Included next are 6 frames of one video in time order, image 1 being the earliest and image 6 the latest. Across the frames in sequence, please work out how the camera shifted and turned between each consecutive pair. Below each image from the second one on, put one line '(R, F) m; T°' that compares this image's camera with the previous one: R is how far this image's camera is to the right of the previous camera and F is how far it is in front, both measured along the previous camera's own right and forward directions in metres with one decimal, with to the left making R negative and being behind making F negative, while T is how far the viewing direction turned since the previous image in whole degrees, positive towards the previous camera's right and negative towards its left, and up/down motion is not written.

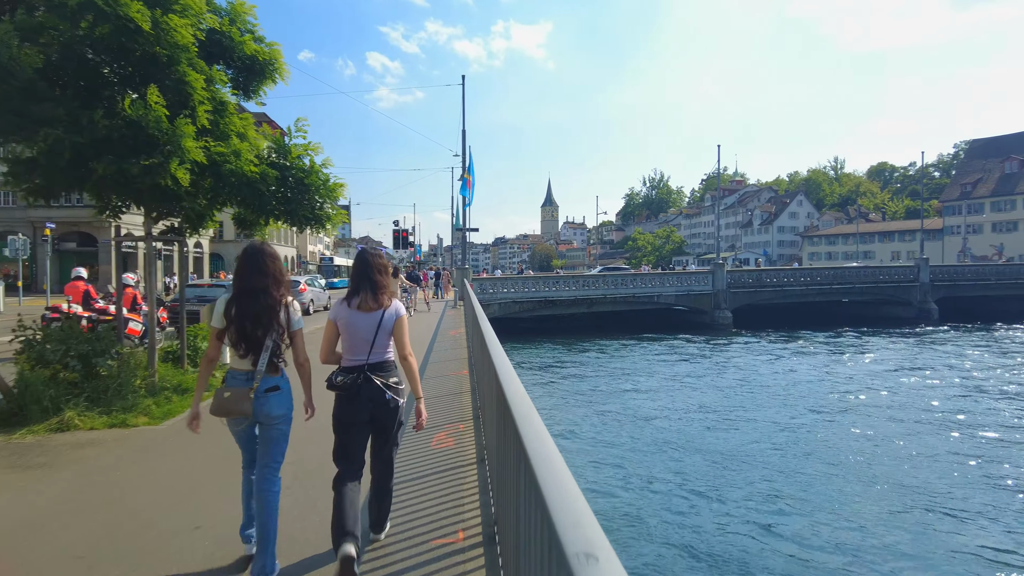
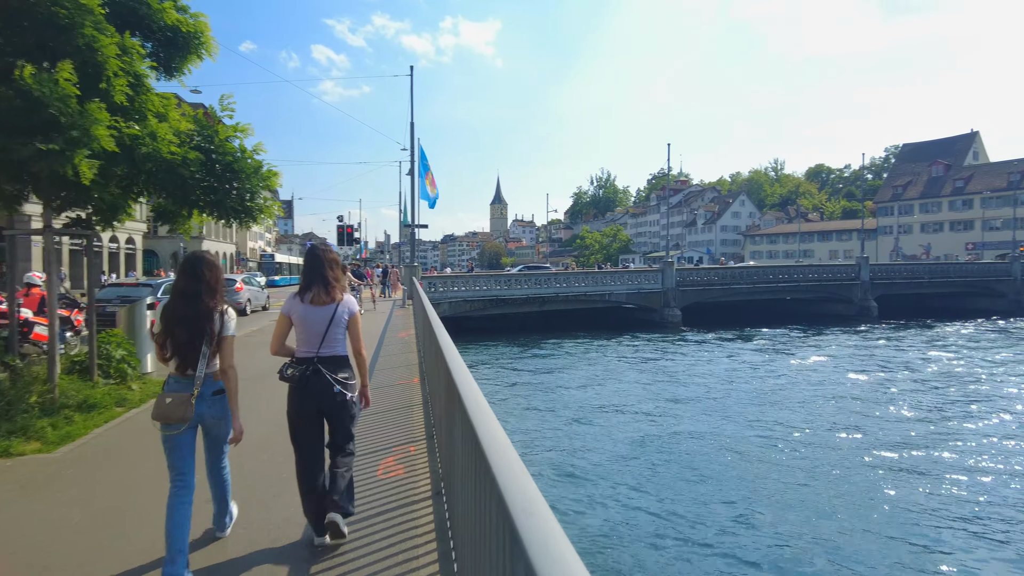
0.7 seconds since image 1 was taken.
(-0.1, +0.5) m; +4°
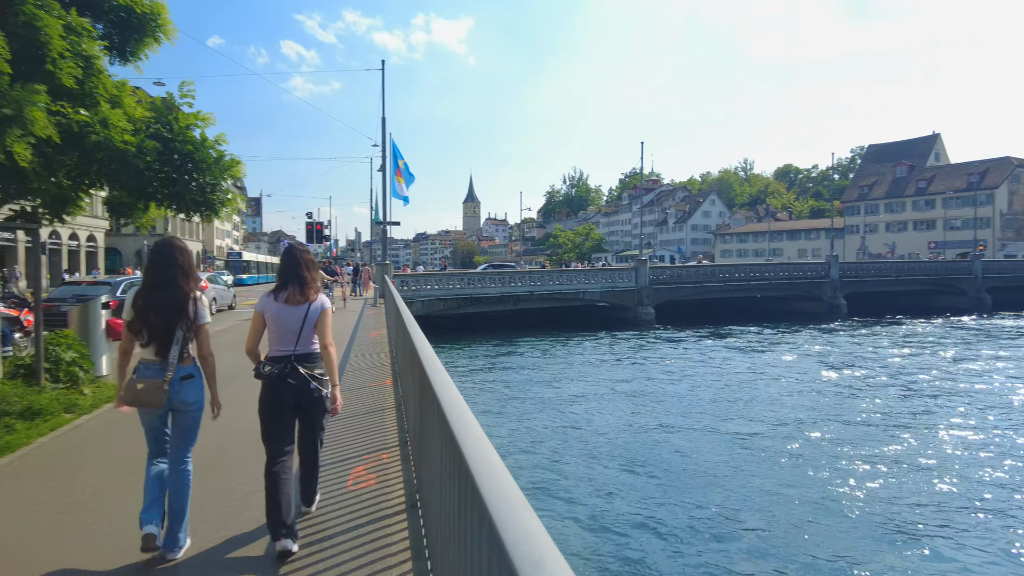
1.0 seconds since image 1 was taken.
(0.0, +0.2) m; +2°
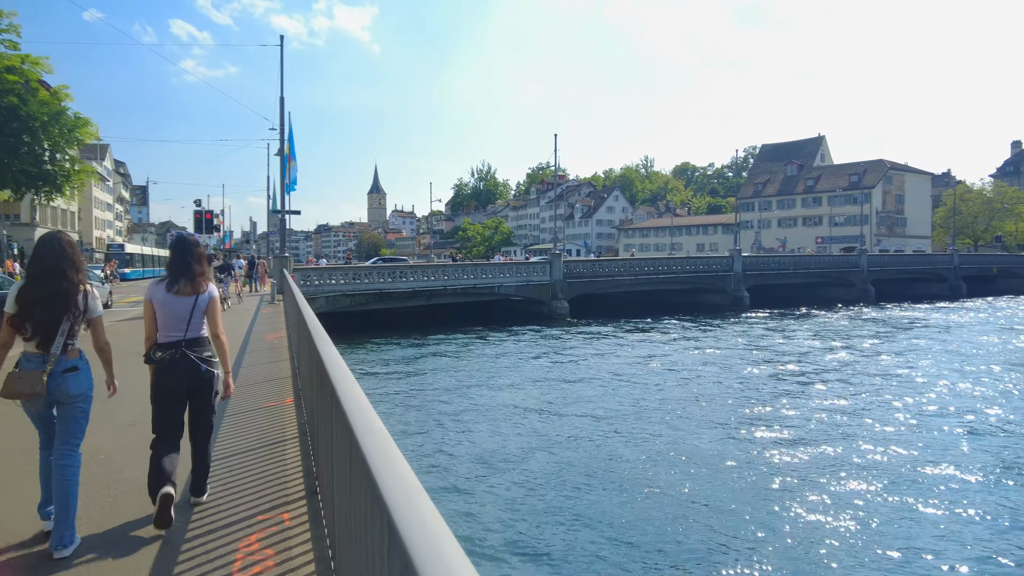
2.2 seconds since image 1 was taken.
(-0.2, +0.9) m; +8°
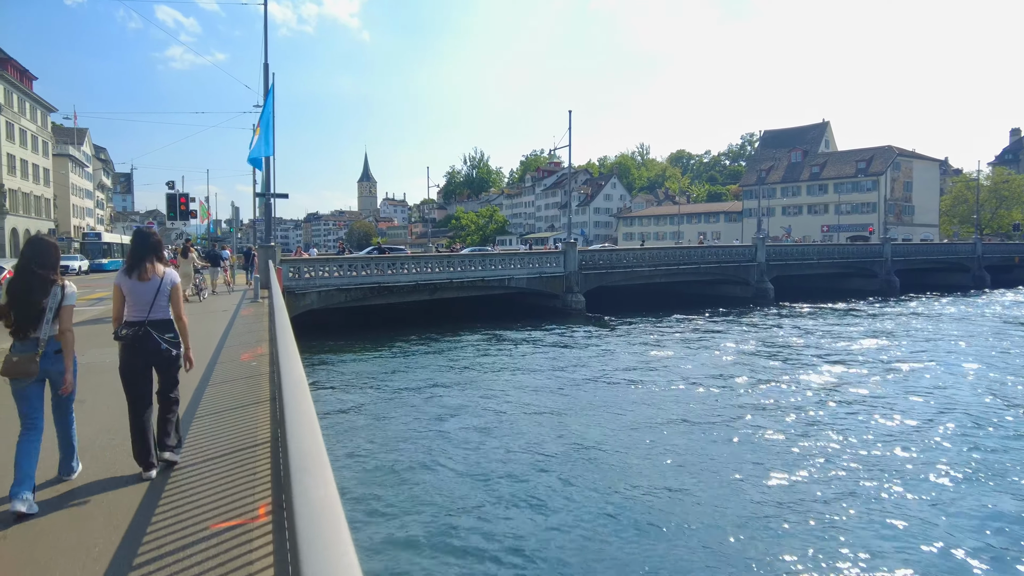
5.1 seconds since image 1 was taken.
(-0.7, +2.4) m; +1°
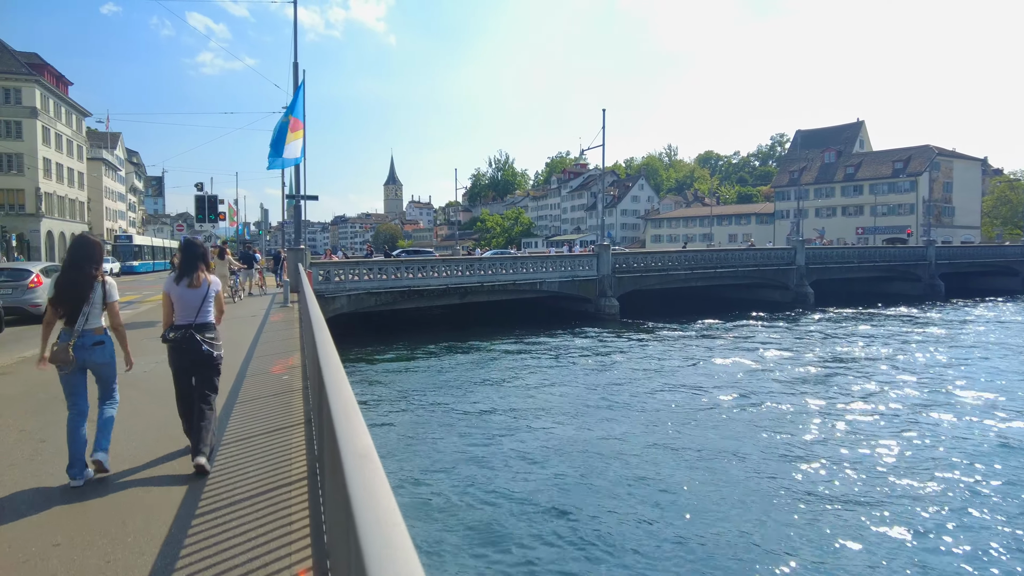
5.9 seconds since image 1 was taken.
(-0.3, +0.6) m; -2°
